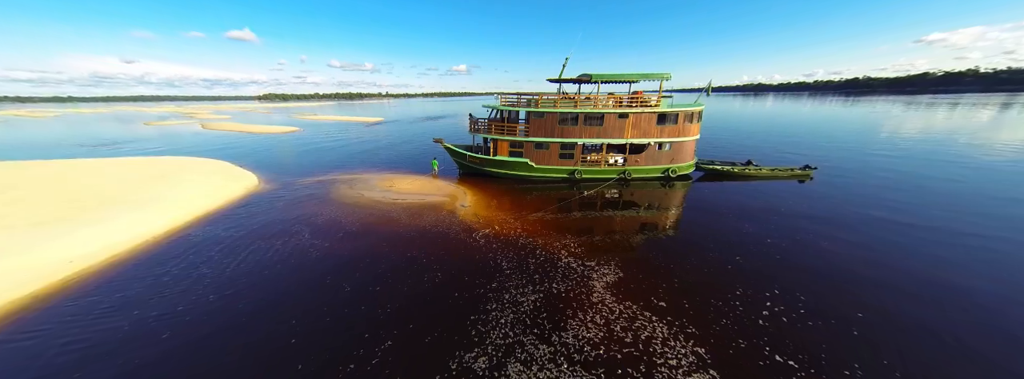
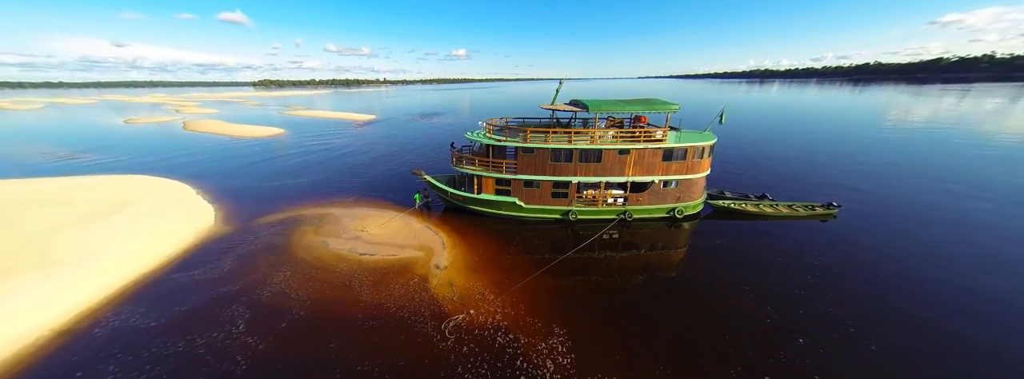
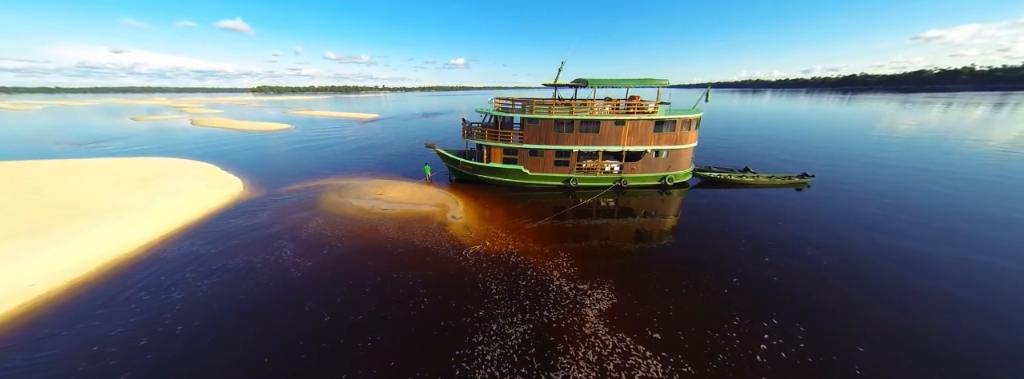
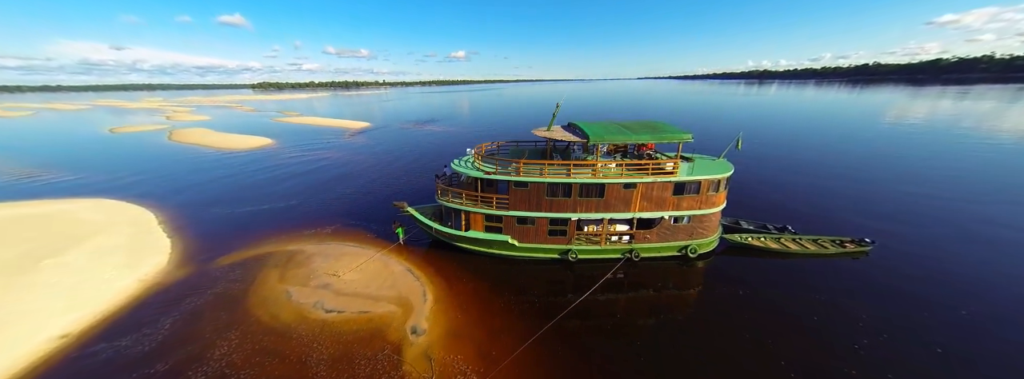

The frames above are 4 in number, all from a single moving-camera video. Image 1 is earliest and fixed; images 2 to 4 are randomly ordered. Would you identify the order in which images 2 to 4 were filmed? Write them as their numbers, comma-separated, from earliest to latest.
3, 2, 4
